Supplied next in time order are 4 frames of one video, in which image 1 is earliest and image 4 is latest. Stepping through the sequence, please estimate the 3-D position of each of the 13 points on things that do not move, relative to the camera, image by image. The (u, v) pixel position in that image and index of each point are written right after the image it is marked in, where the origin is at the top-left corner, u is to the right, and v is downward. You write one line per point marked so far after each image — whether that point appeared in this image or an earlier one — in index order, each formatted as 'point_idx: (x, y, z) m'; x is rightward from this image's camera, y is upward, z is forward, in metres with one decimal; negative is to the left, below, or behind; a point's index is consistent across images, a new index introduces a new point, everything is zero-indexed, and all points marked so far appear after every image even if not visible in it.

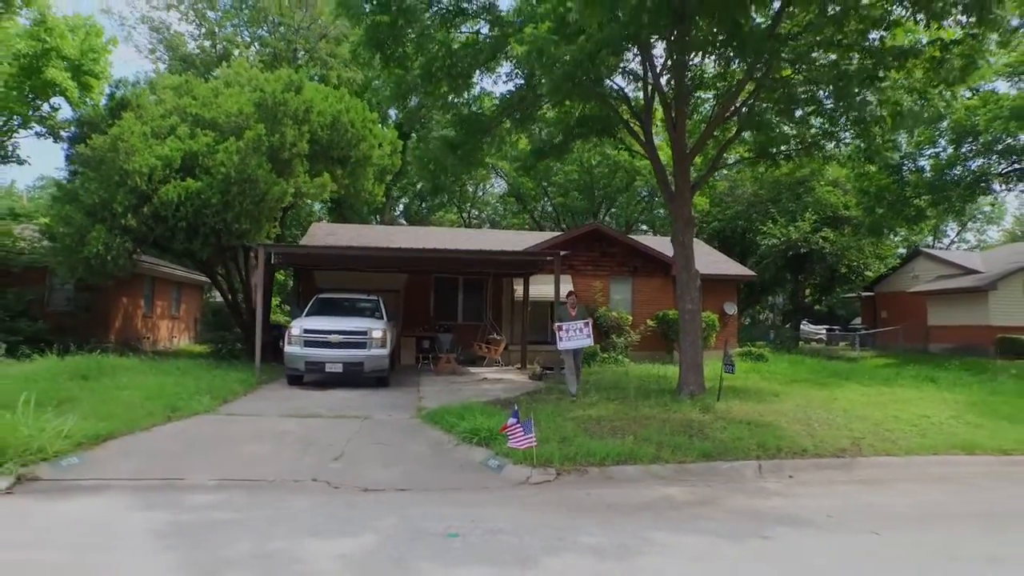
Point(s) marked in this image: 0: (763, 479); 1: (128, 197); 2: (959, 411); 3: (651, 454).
0: (+2.7, -2.1, +7.0) m
1: (-8.1, +1.9, +13.5) m
2: (+6.9, -1.9, +9.9) m
3: (+1.5, -1.9, +7.2) m
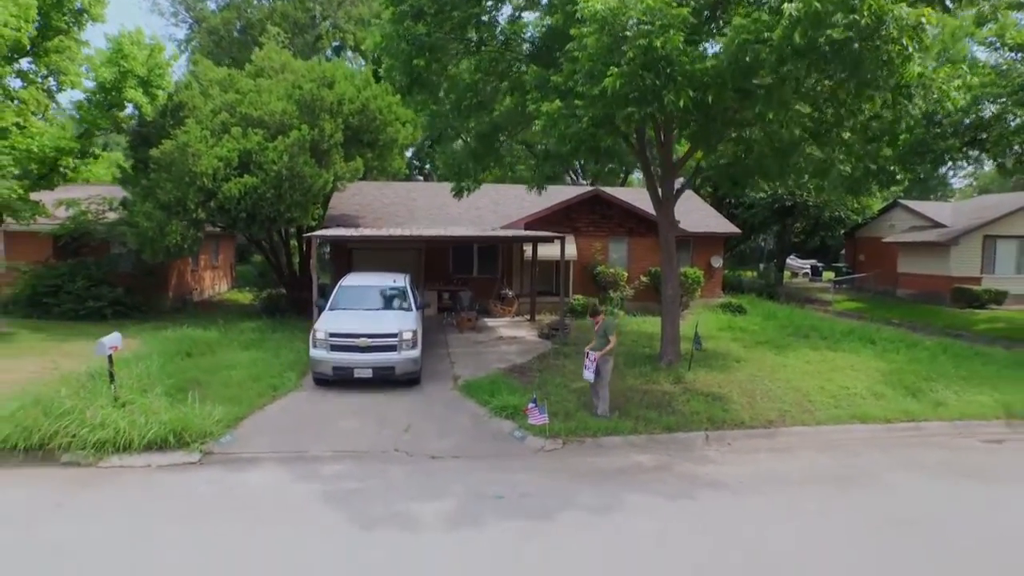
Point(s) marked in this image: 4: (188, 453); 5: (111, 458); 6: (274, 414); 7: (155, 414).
0: (+3.0, -2.4, +9.9) m
1: (-7.8, +2.3, +15.9) m
2: (+7.2, -1.8, +12.8) m
3: (+1.9, -2.2, +10.1) m
4: (-4.4, -2.2, +8.7) m
5: (-5.3, -2.2, +8.4) m
6: (-3.9, -2.1, +10.6) m
7: (-5.1, -1.8, +9.1) m
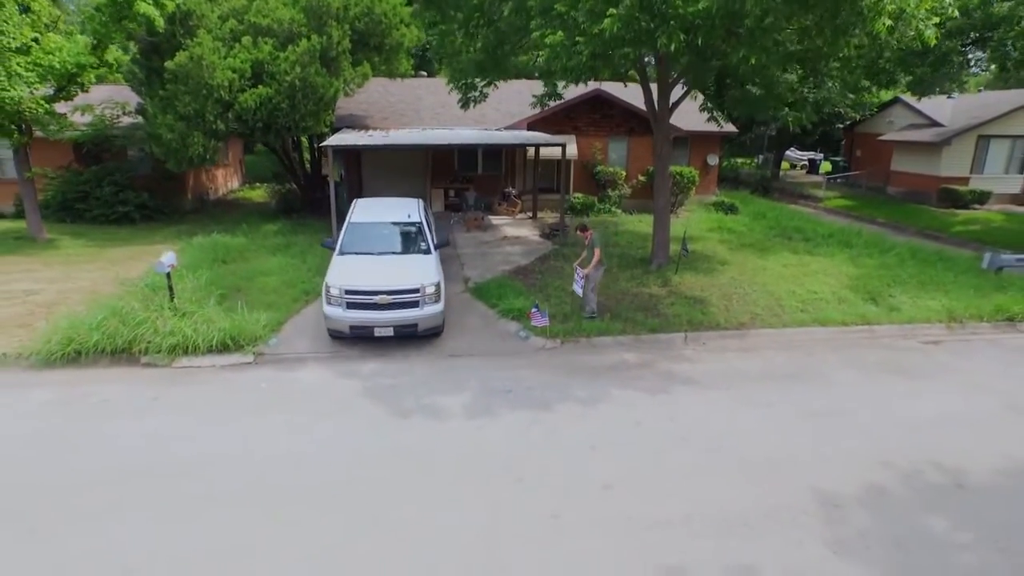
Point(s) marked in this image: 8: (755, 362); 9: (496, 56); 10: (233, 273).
0: (+3.1, -1.0, +11.5) m
1: (-7.7, +4.7, +16.6) m
2: (+7.3, +0.1, +14.3) m
3: (+1.9, -0.8, +11.7) m
4: (-4.3, -1.1, +10.4) m
5: (-5.2, -1.1, +10.1) m
6: (-3.9, -0.6, +12.2) m
7: (-5.0, -0.5, +10.6) m
8: (+4.1, -1.2, +10.7) m
9: (-0.4, +5.2, +14.4) m
10: (-6.1, +0.3, +14.0) m
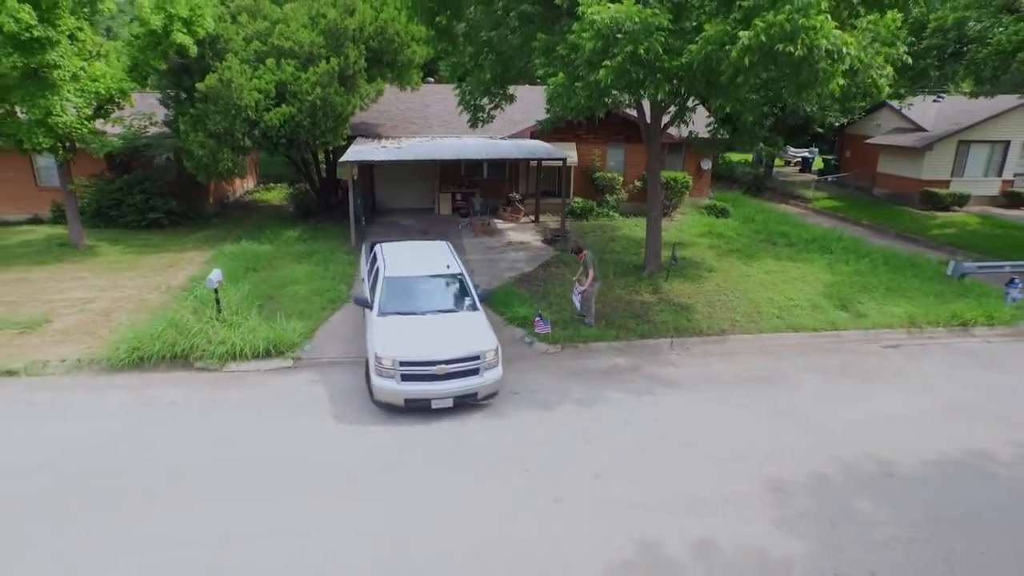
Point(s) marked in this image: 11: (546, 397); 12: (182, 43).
0: (+3.2, -1.3, +13.0) m
1: (-7.5, +4.6, +18.0) m
2: (+7.5, -0.1, +15.7) m
3: (+2.1, -1.0, +13.2) m
4: (-4.2, -1.3, +11.9) m
5: (-5.1, -1.4, +11.6) m
6: (-3.7, -0.8, +13.7) m
7: (-4.8, -0.8, +12.1) m
8: (+4.2, -1.5, +12.2) m
9: (-0.3, +5.0, +15.8) m
10: (-5.9, +0.1, +15.4) m
11: (+0.6, -1.8, +10.8) m
12: (-8.6, +6.4, +16.7) m
